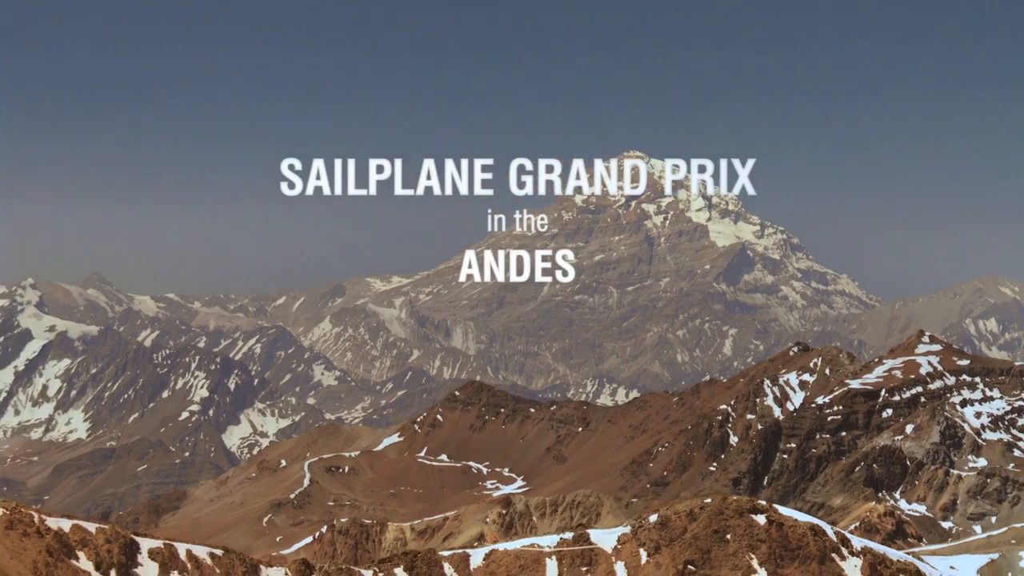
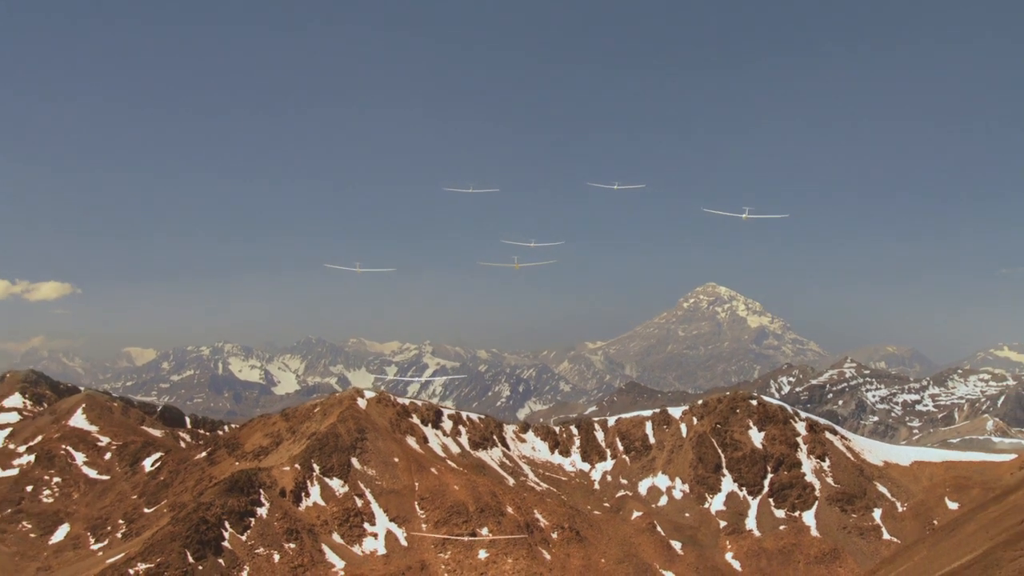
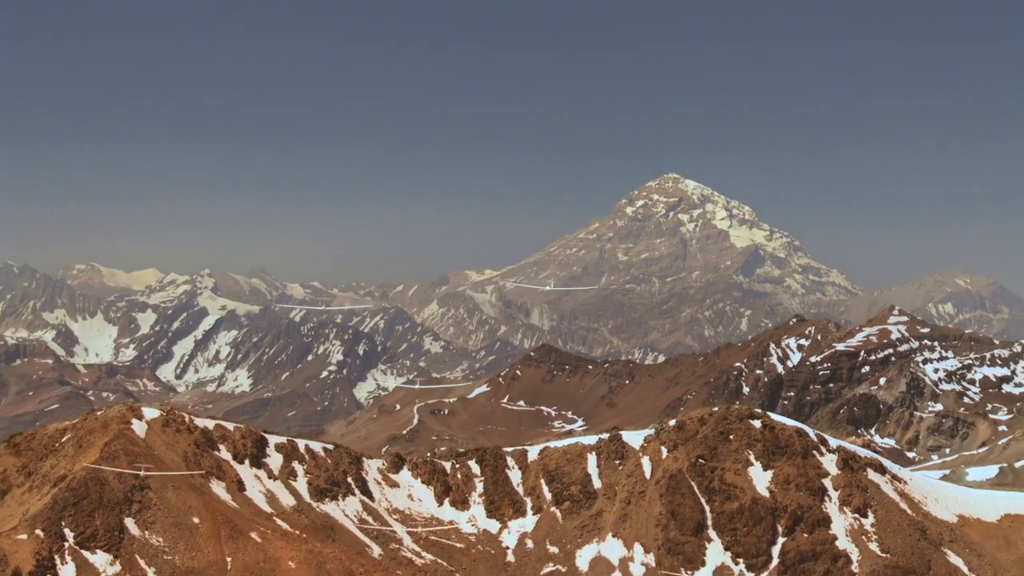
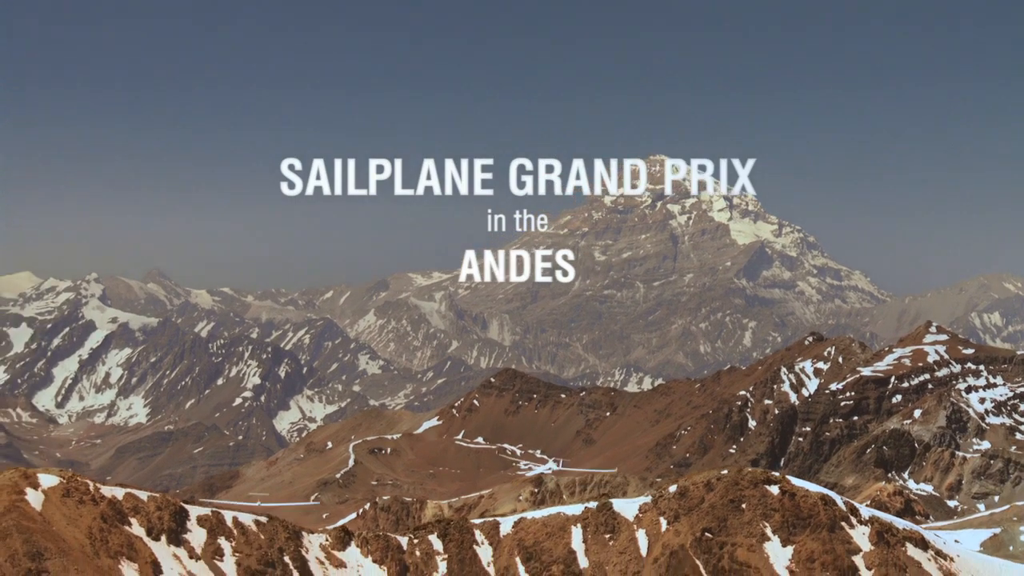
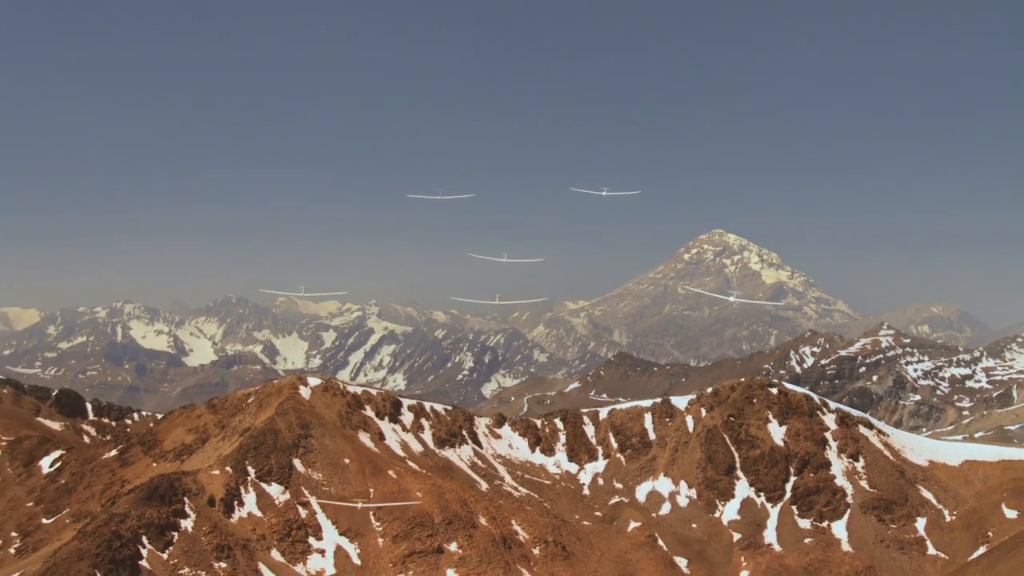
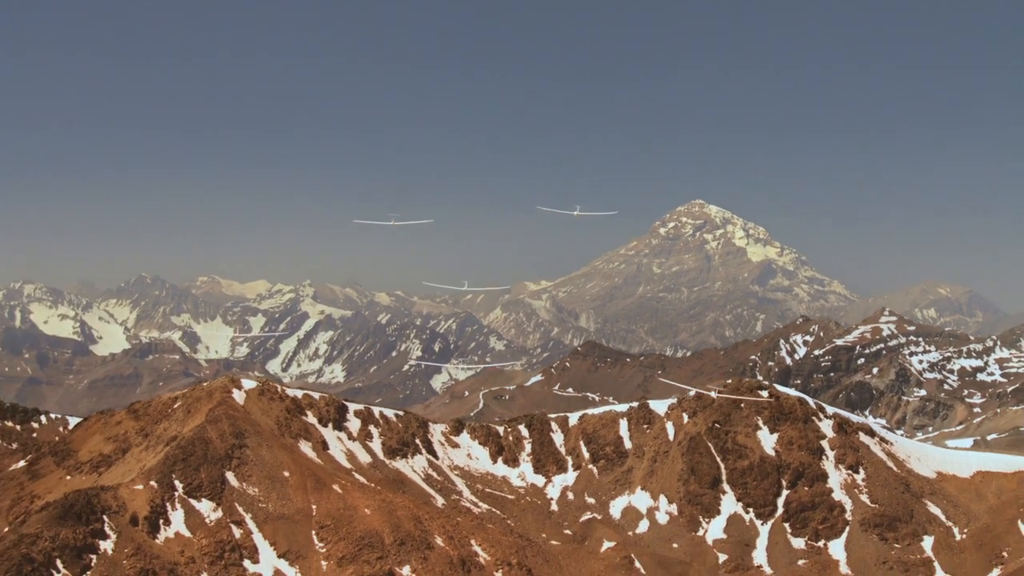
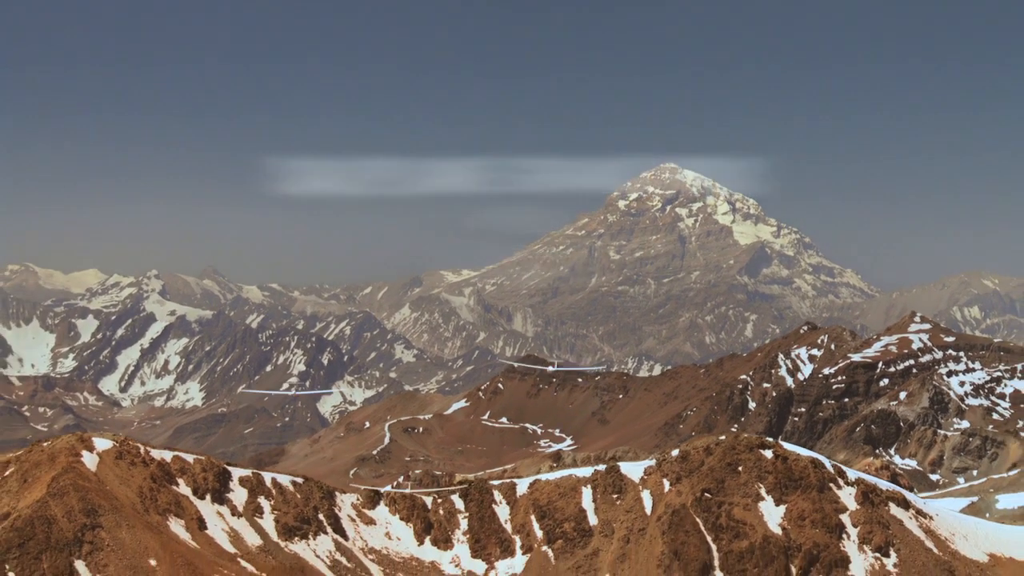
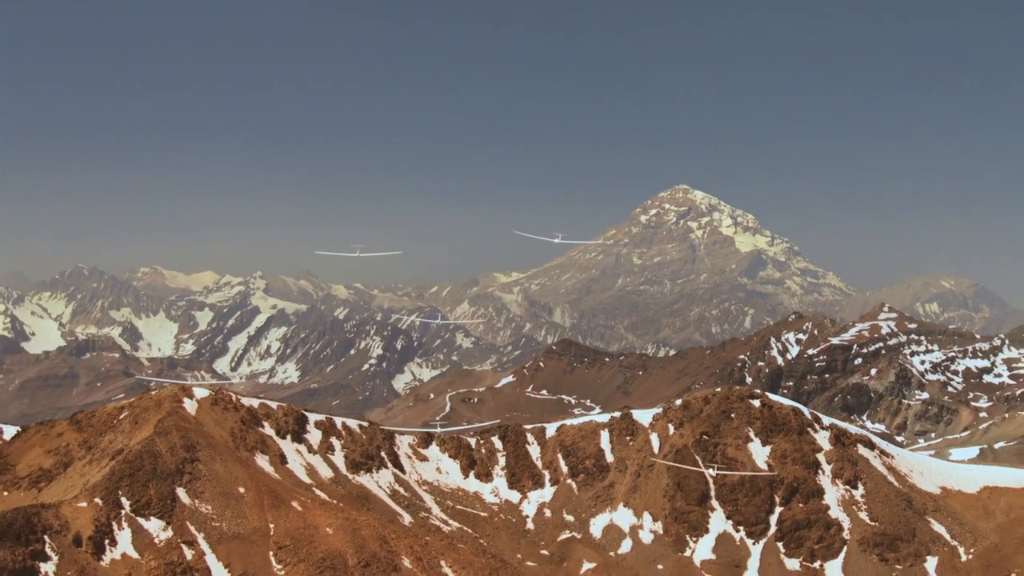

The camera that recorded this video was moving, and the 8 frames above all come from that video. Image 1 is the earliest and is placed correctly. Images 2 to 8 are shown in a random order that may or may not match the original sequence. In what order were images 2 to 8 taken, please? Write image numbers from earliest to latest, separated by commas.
4, 7, 3, 8, 6, 5, 2
